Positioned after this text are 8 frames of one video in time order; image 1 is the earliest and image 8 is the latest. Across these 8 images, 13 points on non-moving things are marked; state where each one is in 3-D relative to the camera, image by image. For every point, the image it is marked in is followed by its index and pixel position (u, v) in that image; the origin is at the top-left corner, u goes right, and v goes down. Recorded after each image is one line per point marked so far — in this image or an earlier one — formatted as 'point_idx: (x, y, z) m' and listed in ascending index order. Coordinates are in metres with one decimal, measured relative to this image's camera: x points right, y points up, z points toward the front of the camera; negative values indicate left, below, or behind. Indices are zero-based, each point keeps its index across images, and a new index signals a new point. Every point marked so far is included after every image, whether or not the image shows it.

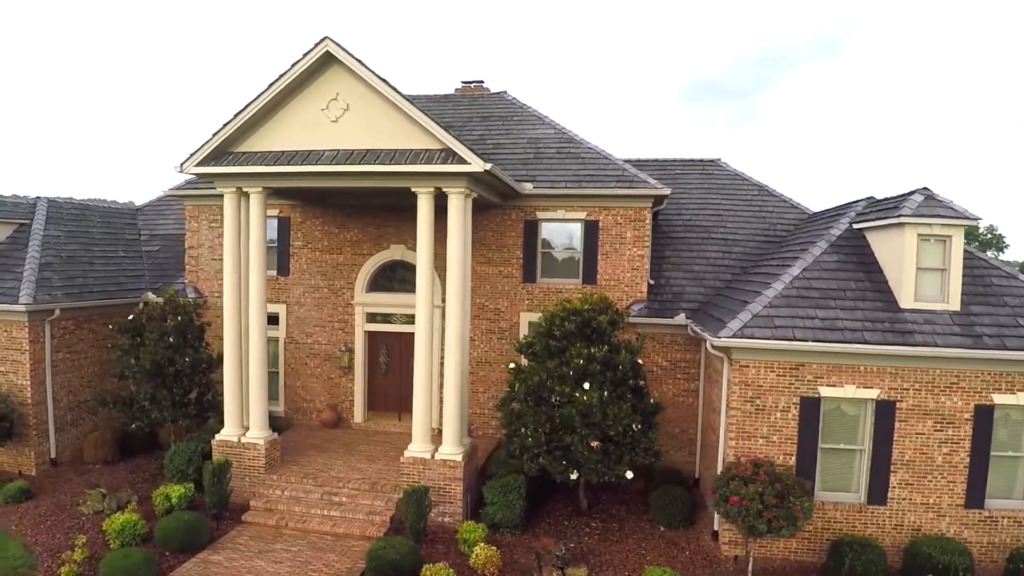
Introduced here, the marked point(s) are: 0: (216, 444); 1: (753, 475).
0: (-5.9, -3.1, +11.6) m
1: (+3.9, -3.0, +9.1) m
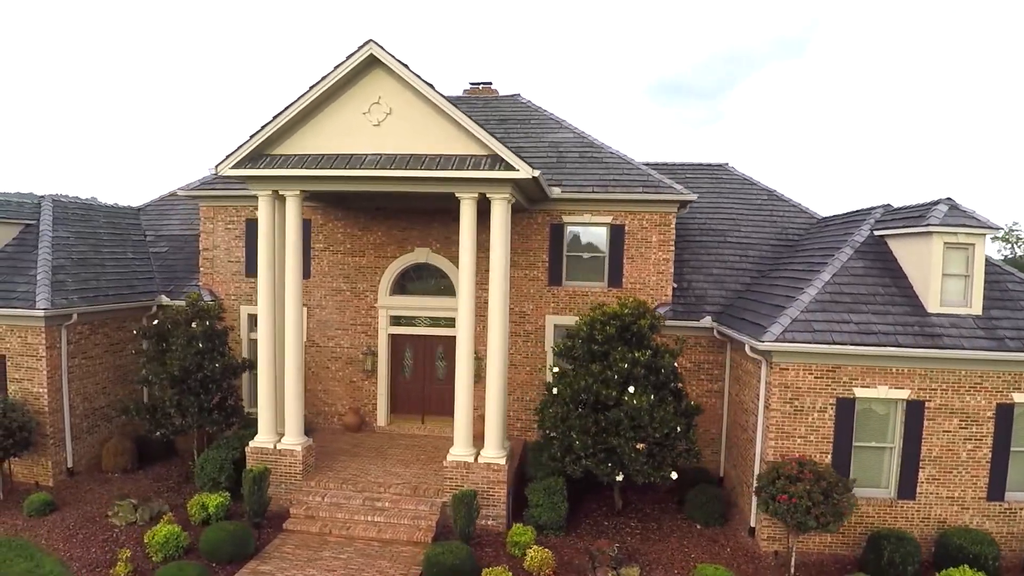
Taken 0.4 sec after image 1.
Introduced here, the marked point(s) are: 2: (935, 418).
0: (-5.2, -3.2, +11.5) m
1: (+4.8, -3.1, +9.5) m
2: (+7.1, -2.2, +9.8) m
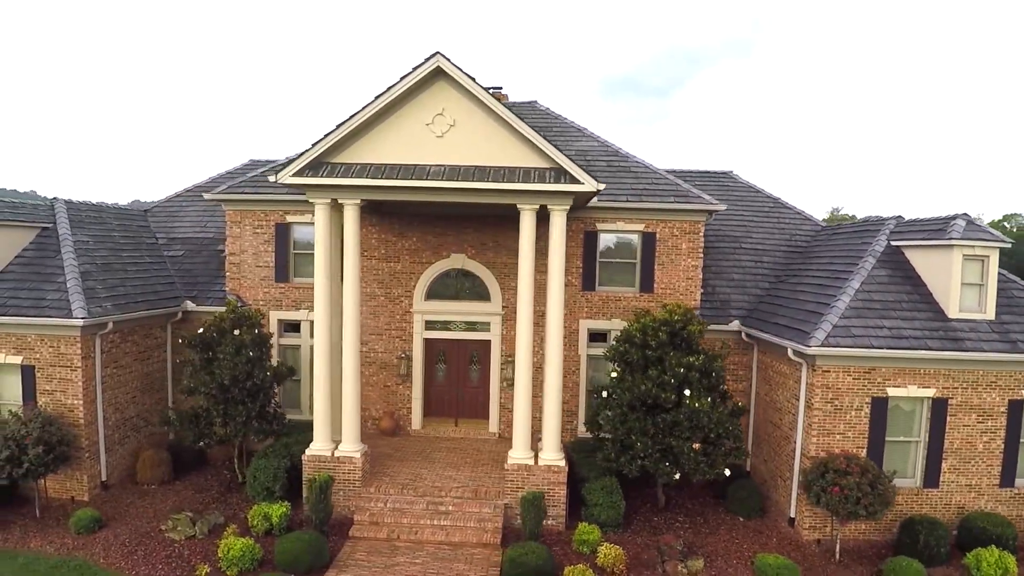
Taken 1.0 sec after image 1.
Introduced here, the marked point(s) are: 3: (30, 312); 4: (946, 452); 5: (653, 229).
0: (-4.0, -3.4, +11.5) m
1: (+6.1, -3.2, +10.4) m
2: (+8.3, -2.4, +10.9) m
3: (-9.8, -0.5, +11.8) m
4: (+8.2, -3.1, +10.9) m
5: (+3.6, +1.5, +14.6) m
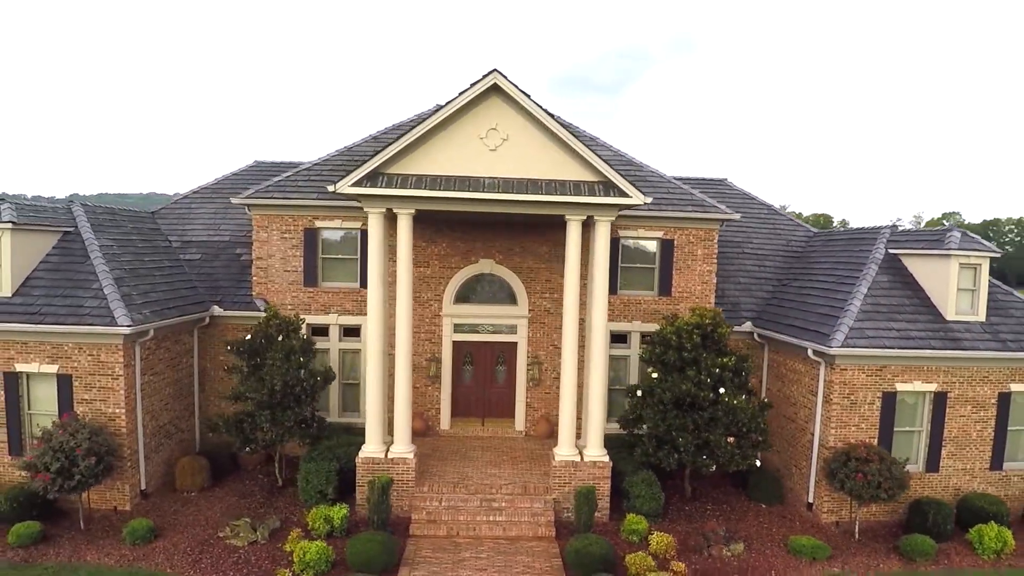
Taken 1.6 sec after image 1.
0: (-3.0, -3.5, +11.8) m
1: (+7.1, -3.4, +11.5) m
2: (+9.3, -2.5, +12.2) m
3: (-8.8, -0.6, +11.5) m
4: (+9.2, -3.2, +12.2) m
5: (+4.3, +1.4, +15.5) m
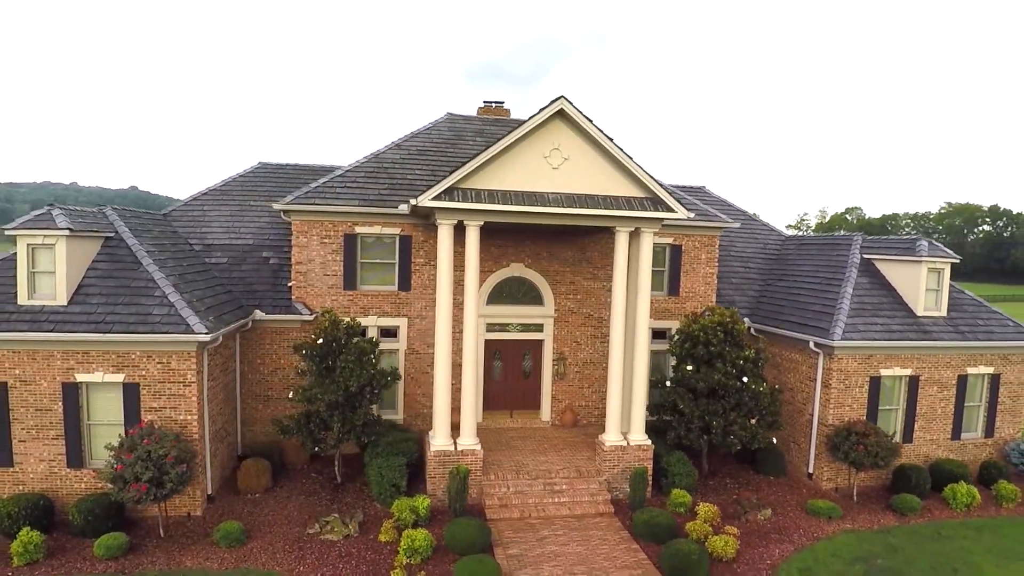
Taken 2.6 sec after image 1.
0: (-1.7, -3.6, +12.6) m
1: (+8.4, -3.4, +13.8) m
2: (+10.5, -2.5, +14.7) m
3: (-7.4, -0.8, +11.5) m
4: (+10.3, -3.2, +14.7) m
5: (+5.0, +1.4, +17.2) m
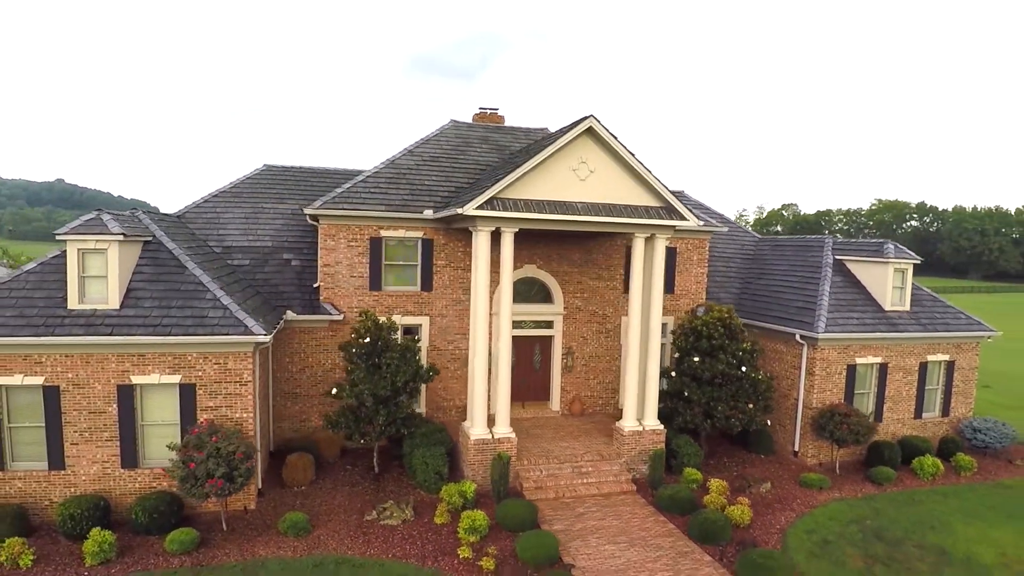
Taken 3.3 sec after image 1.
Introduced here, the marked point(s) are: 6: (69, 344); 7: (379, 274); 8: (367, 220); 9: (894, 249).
0: (-0.9, -3.7, +13.6) m
1: (+9.1, -3.4, +15.7) m
2: (+11.0, -2.5, +16.9) m
3: (-6.5, -0.9, +11.9) m
4: (+10.9, -3.2, +16.9) m
5: (+5.3, +1.4, +18.8) m
6: (-8.9, -1.1, +11.6) m
7: (-3.8, +0.4, +16.3) m
8: (-4.0, +1.9, +16.0) m
9: (+11.3, +1.1, +17.2) m
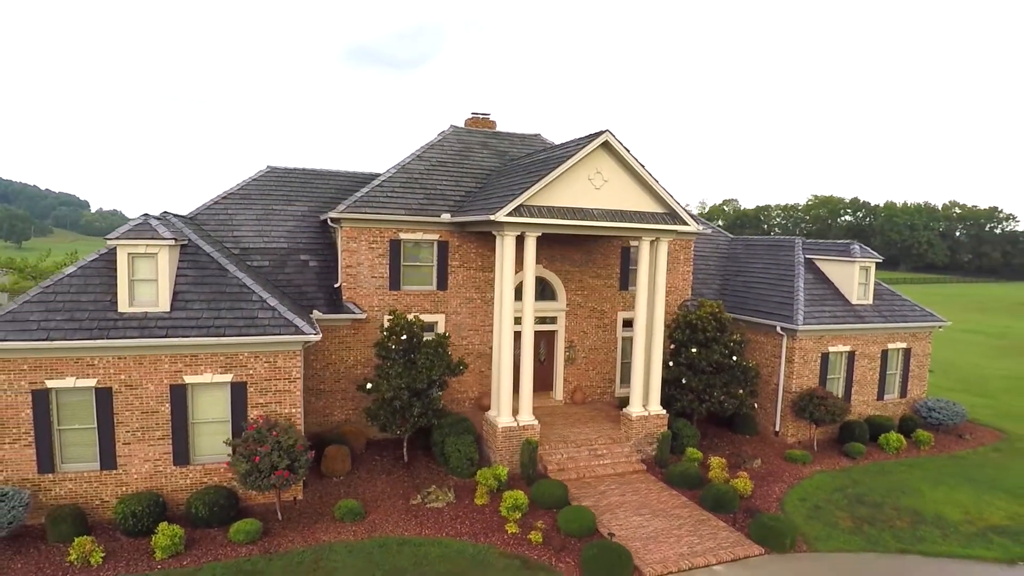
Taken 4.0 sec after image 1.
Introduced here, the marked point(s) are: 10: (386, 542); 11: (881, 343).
0: (-0.2, -3.7, +14.7) m
1: (+9.5, -3.3, +17.7) m
2: (+11.3, -2.3, +19.0) m
3: (-5.7, -0.9, +12.5) m
4: (+11.2, -3.0, +19.0) m
5: (+5.4, +1.5, +20.4) m
6: (-8.0, -1.2, +11.9) m
7: (-3.4, +0.4, +17.1) m
8: (-3.6, +1.9, +16.8) m
9: (+11.6, +1.3, +19.4) m
10: (-2.5, -5.1, +11.6) m
11: (+12.2, -1.8, +19.3) m
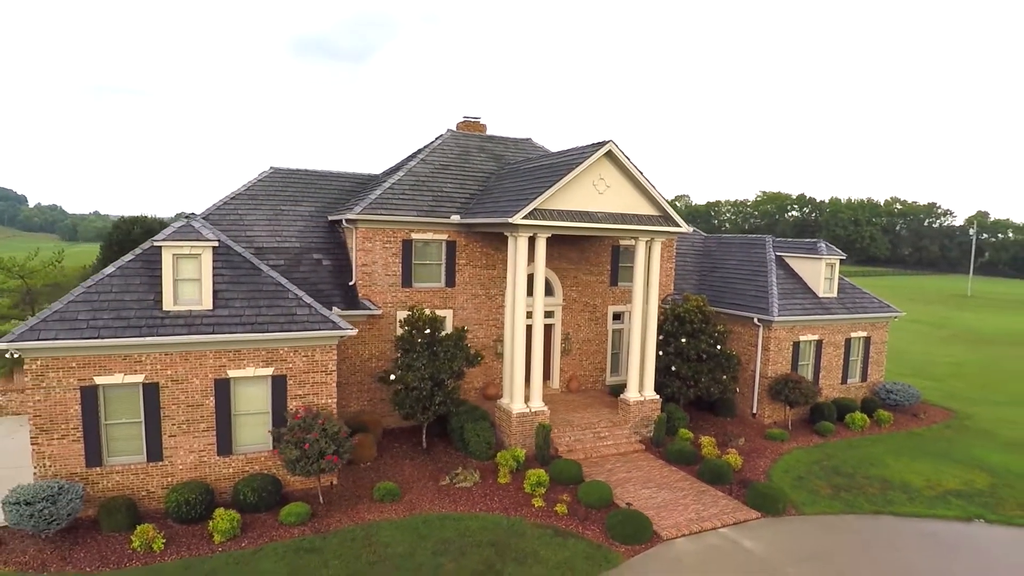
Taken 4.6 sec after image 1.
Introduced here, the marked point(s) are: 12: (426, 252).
0: (+0.2, -3.6, +15.9) m
1: (+9.6, -3.1, +19.7) m
2: (+11.4, -2.1, +21.2) m
3: (-5.1, -0.9, +13.3) m
4: (+11.2, -2.8, +21.2) m
5: (+5.3, +1.7, +22.0) m
6: (-7.4, -1.2, +12.6) m
7: (-3.2, +0.5, +18.0) m
8: (-3.4, +1.9, +17.7) m
9: (+11.5, +1.5, +21.5) m
10: (-1.9, -5.1, +12.7) m
11: (+12.2, -1.6, +21.5) m
12: (-2.7, +1.1, +18.4) m
